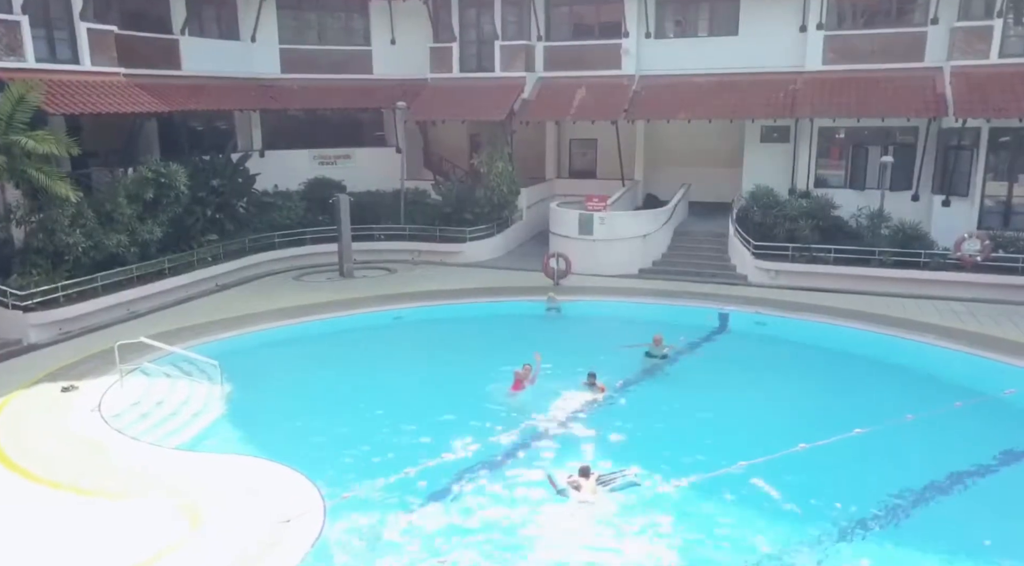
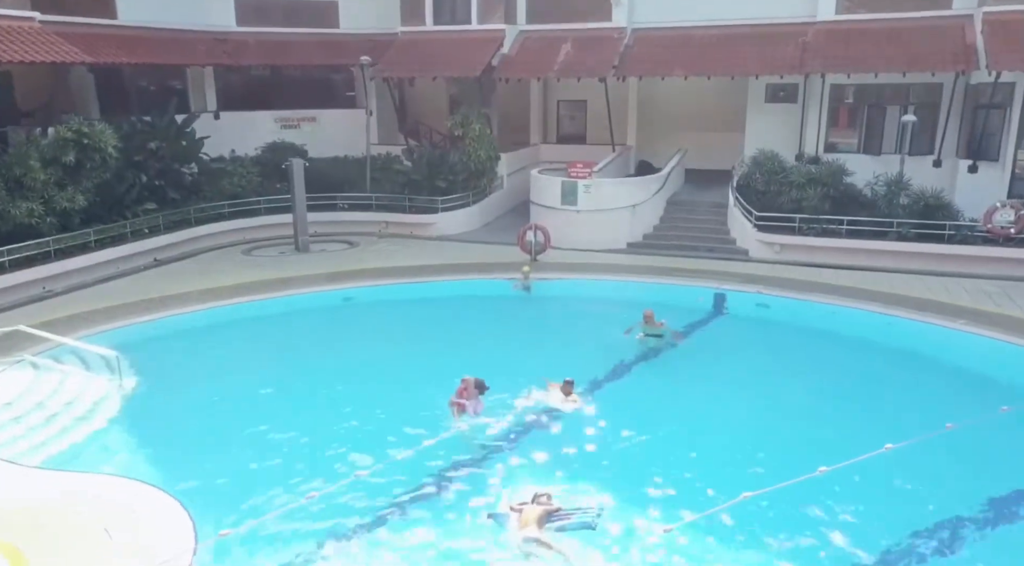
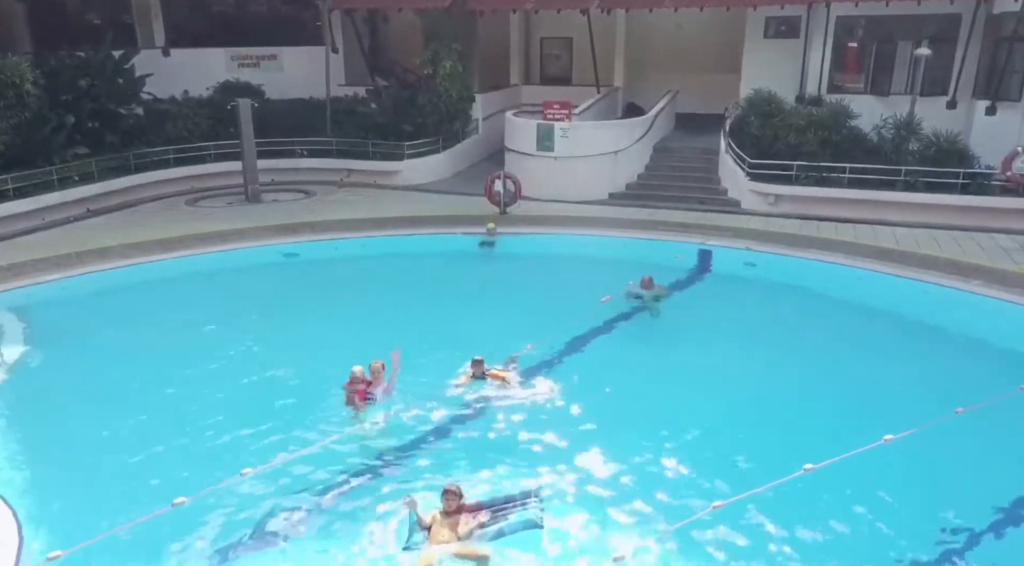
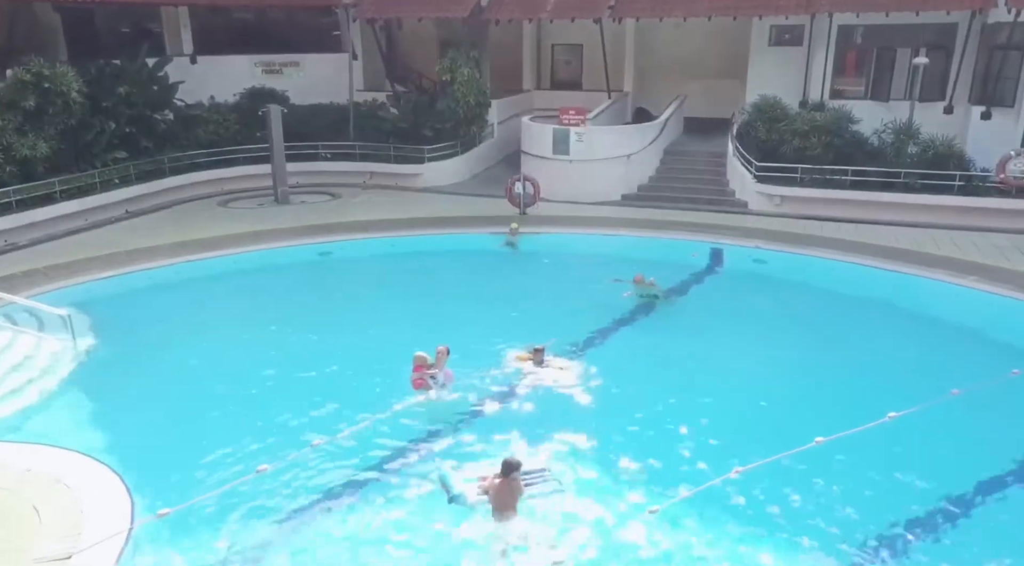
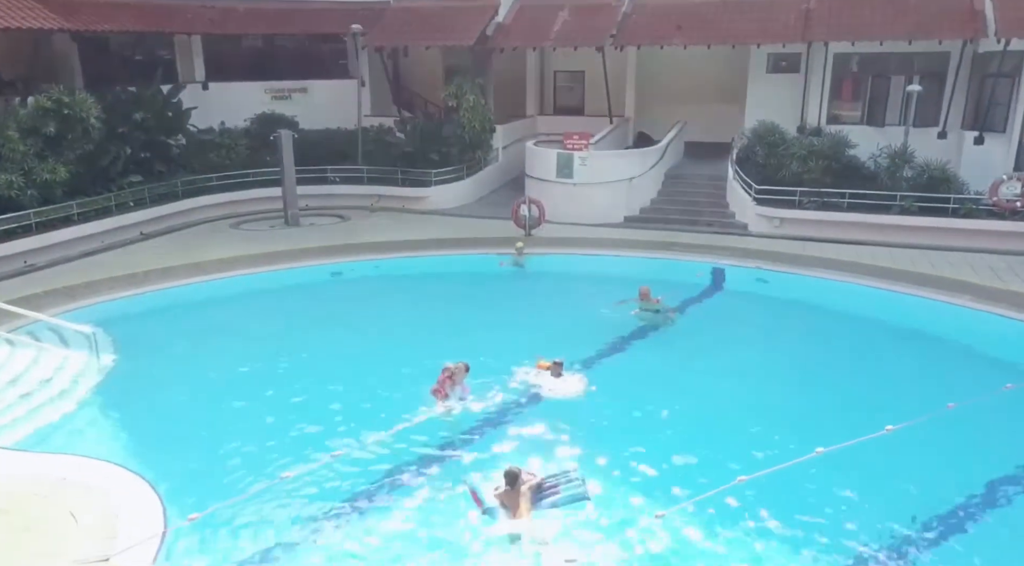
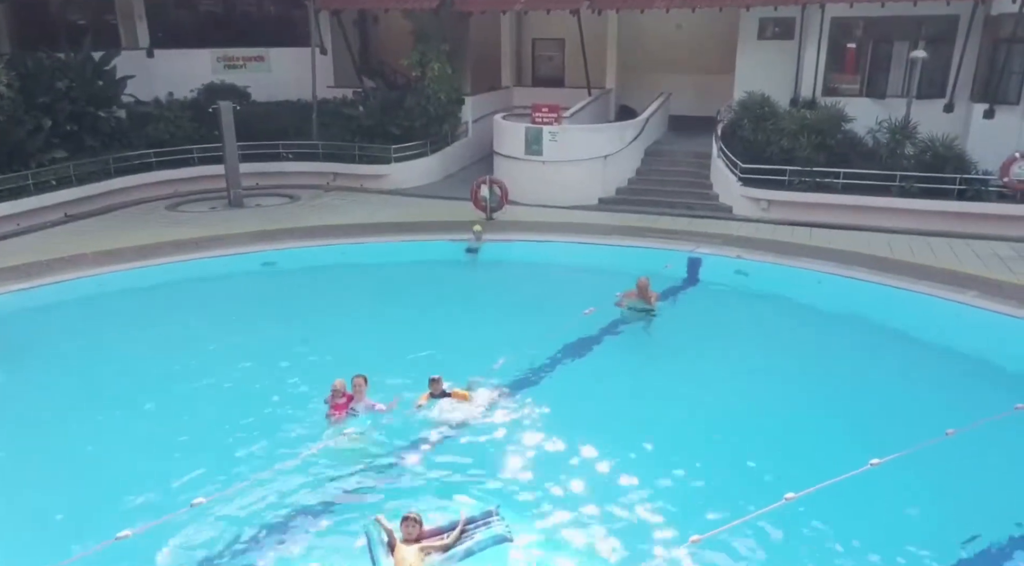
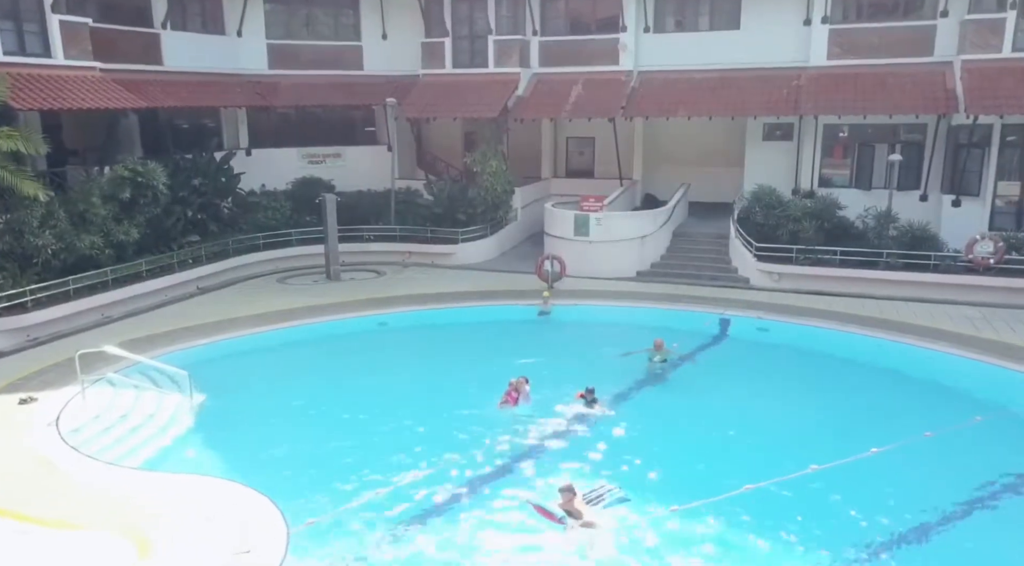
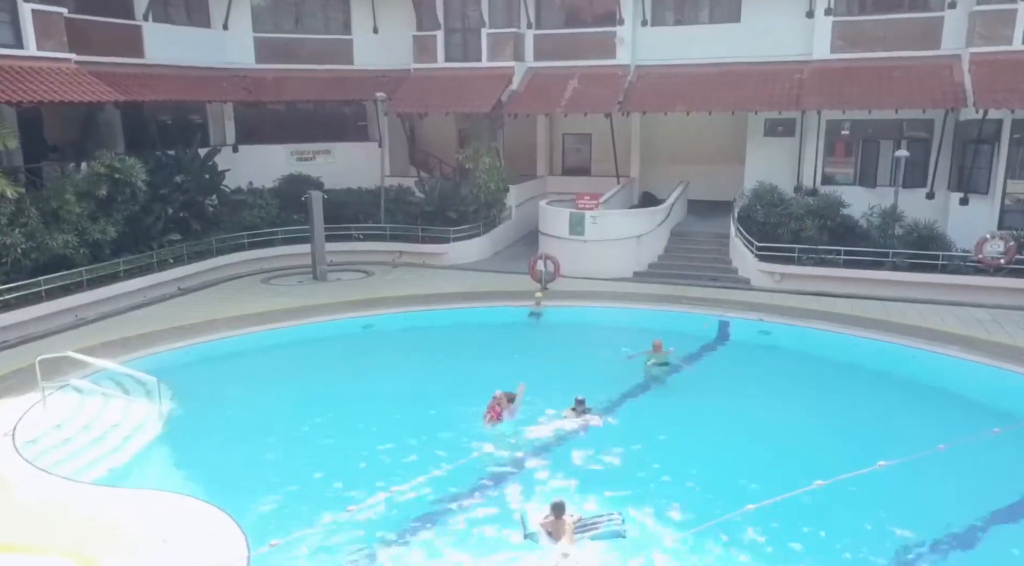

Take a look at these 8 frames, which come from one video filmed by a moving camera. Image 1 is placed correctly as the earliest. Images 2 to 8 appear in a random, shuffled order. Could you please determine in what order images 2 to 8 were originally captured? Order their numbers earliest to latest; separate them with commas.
7, 8, 2, 5, 4, 3, 6
